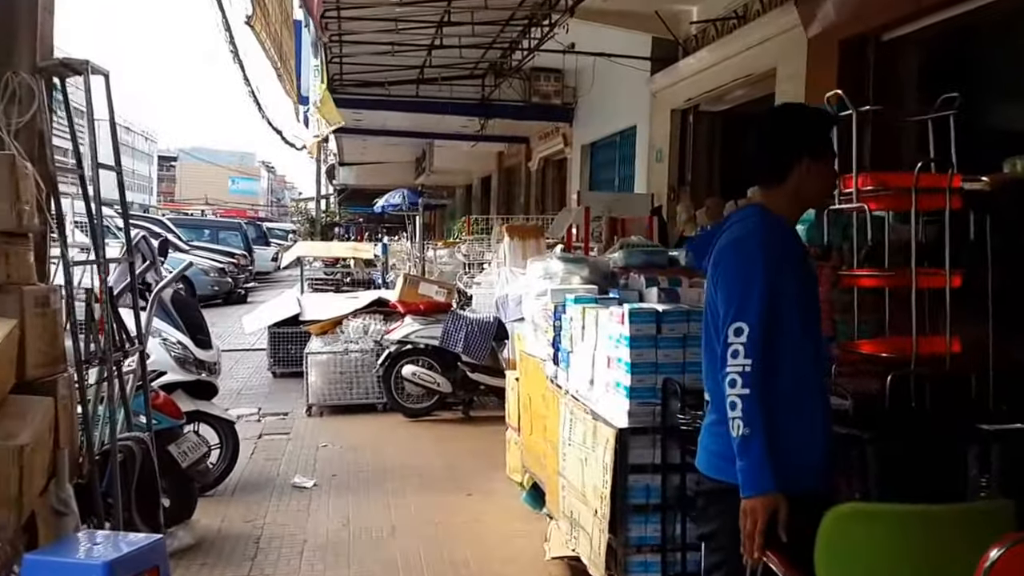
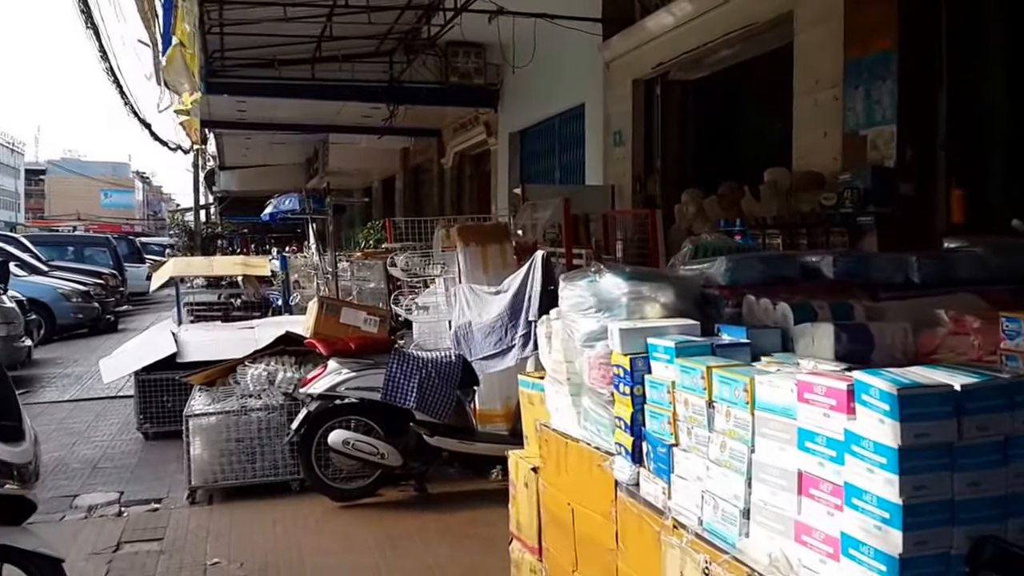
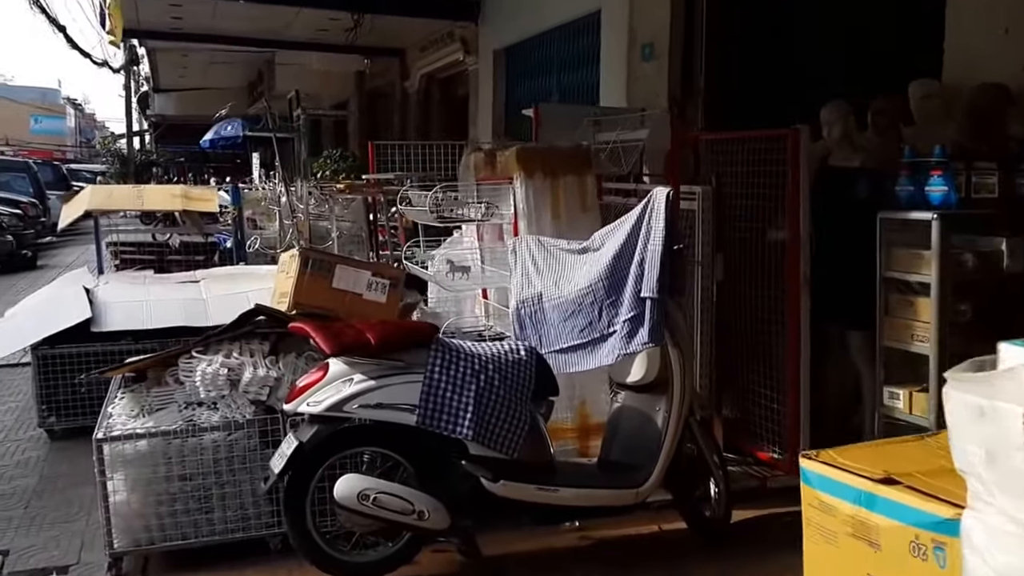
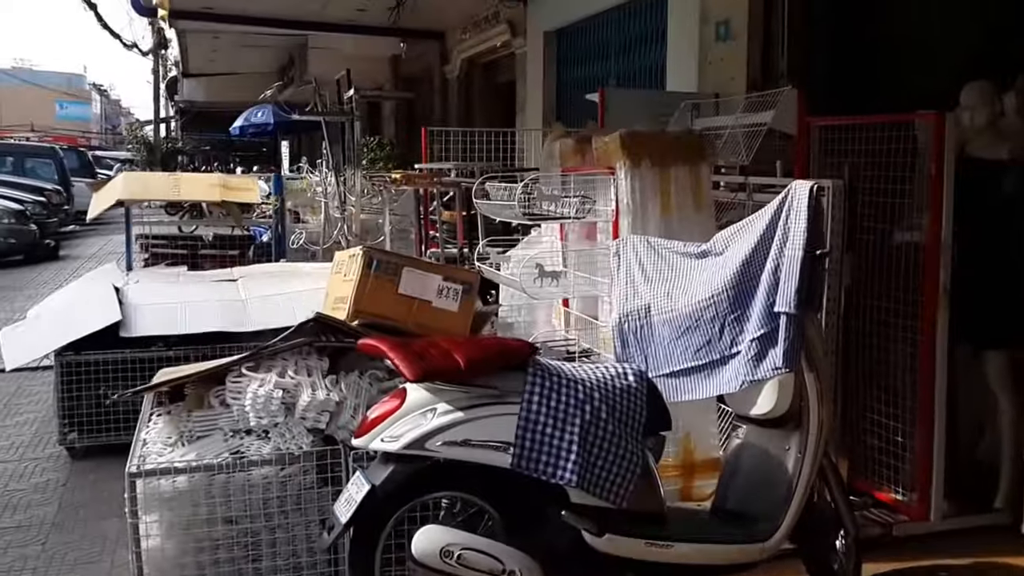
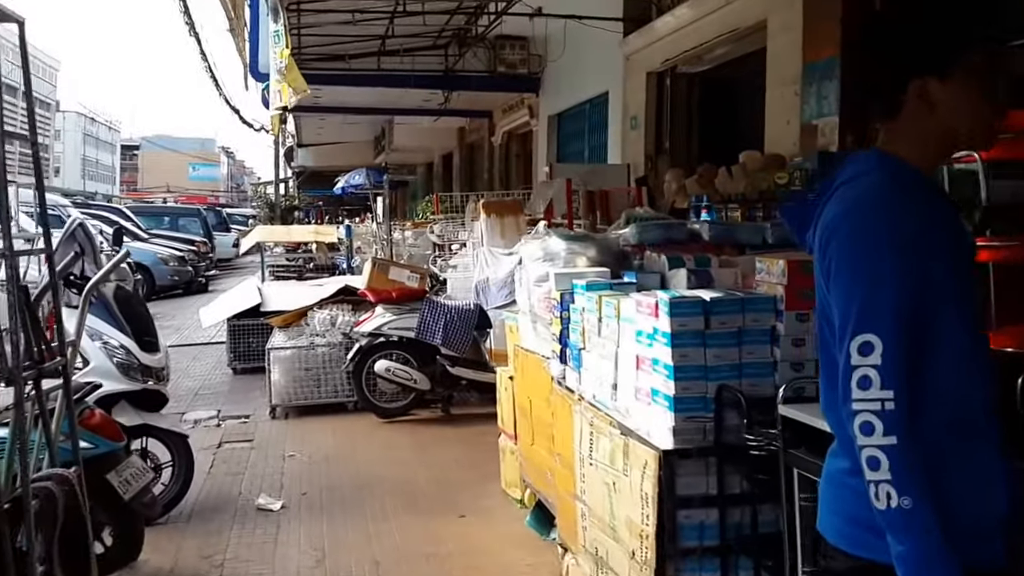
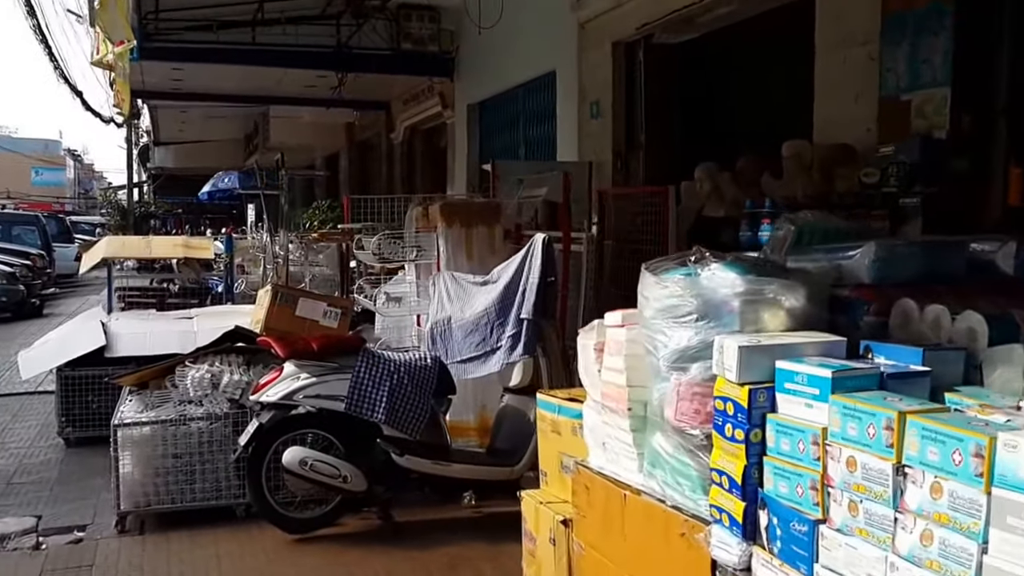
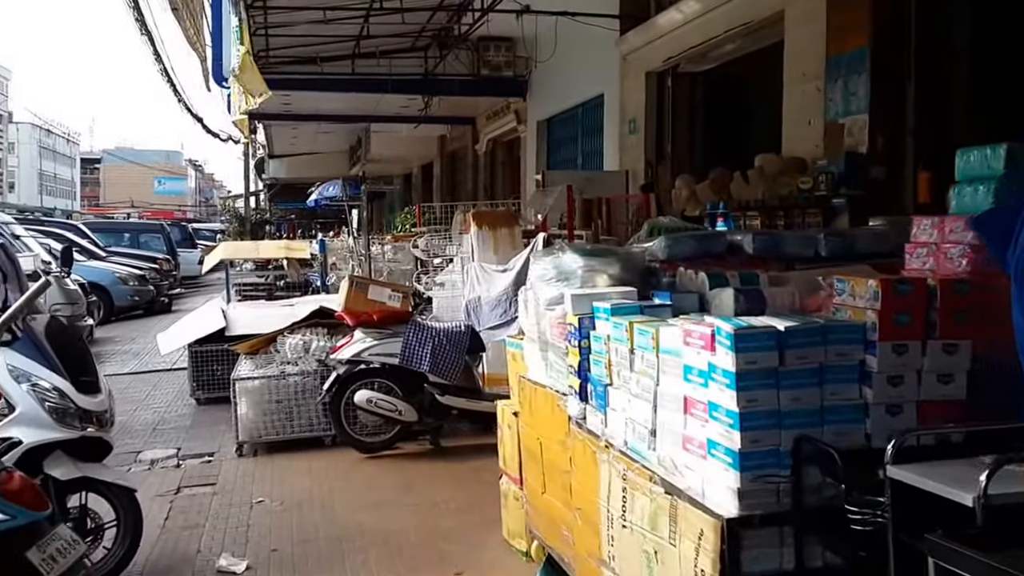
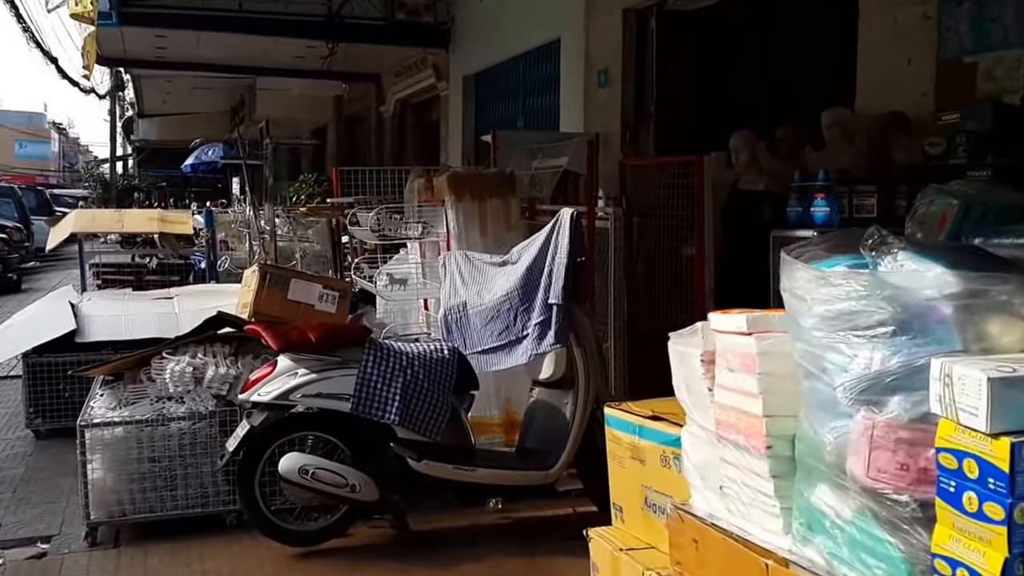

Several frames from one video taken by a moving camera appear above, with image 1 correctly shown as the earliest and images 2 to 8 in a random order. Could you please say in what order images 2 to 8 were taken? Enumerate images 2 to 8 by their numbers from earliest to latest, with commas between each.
5, 7, 2, 6, 8, 3, 4
